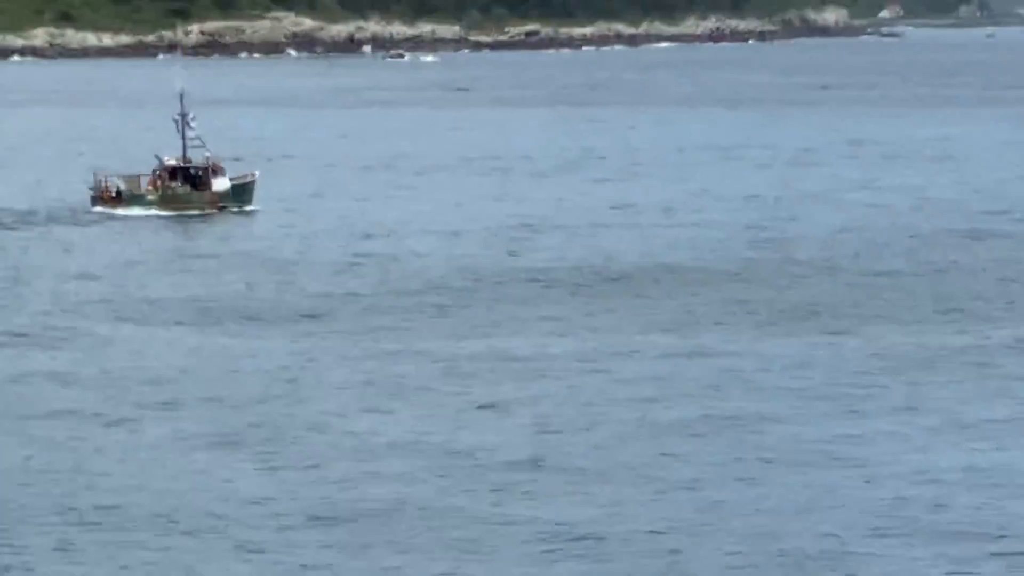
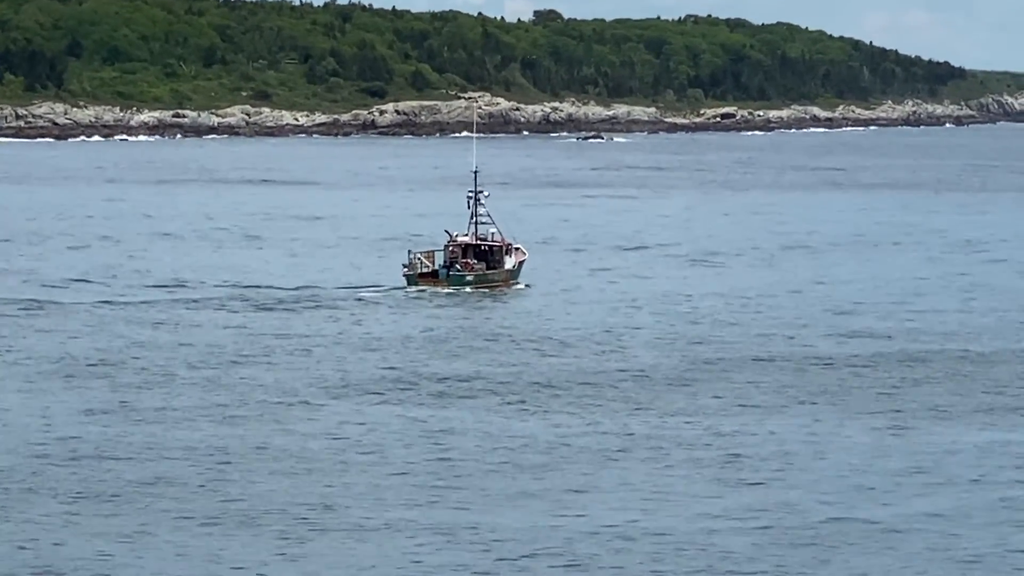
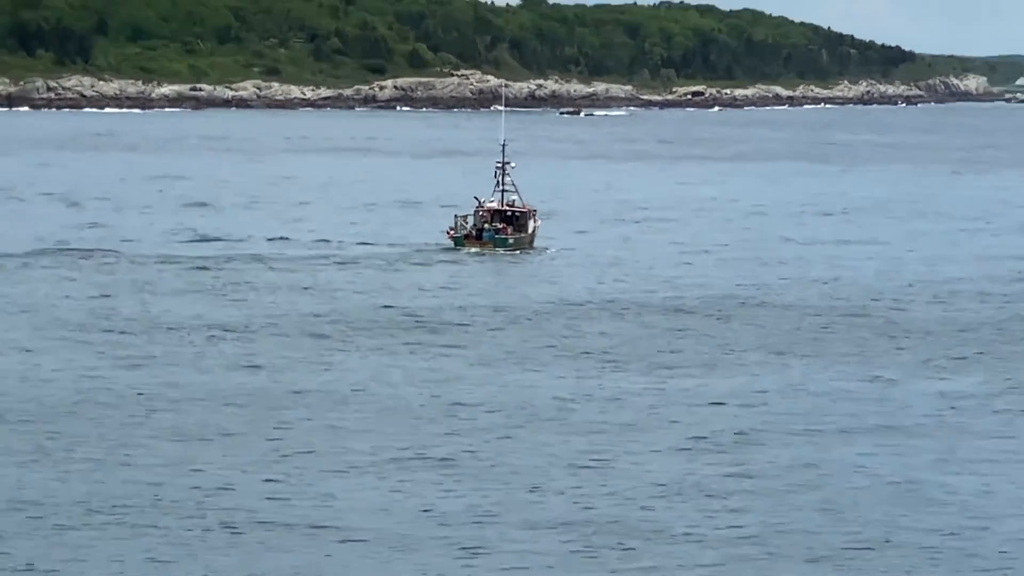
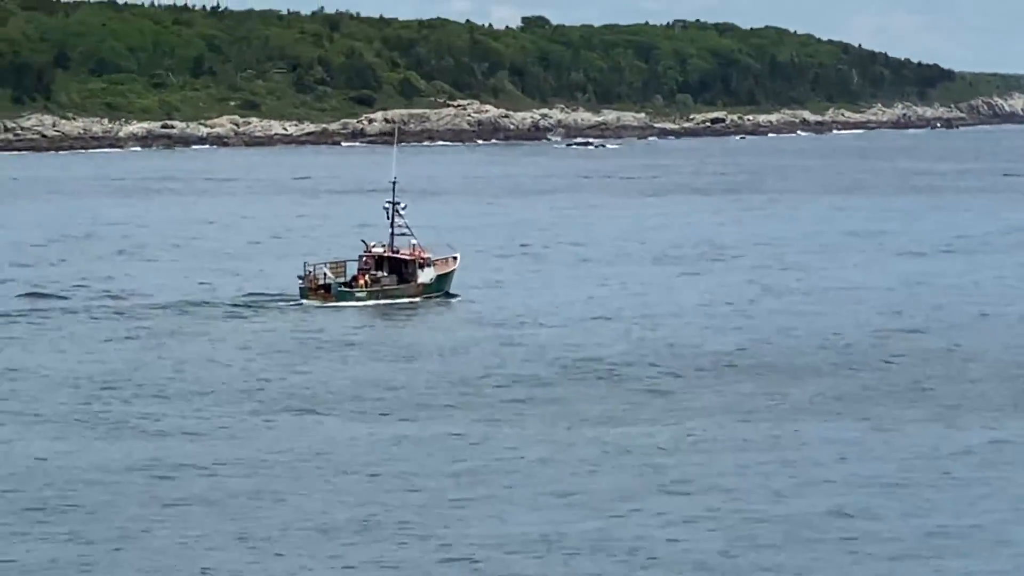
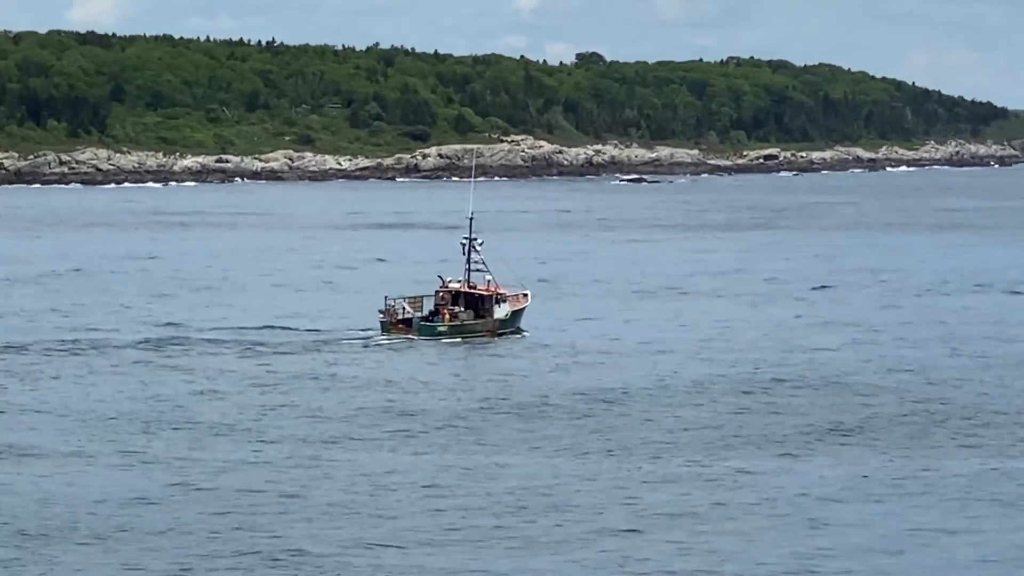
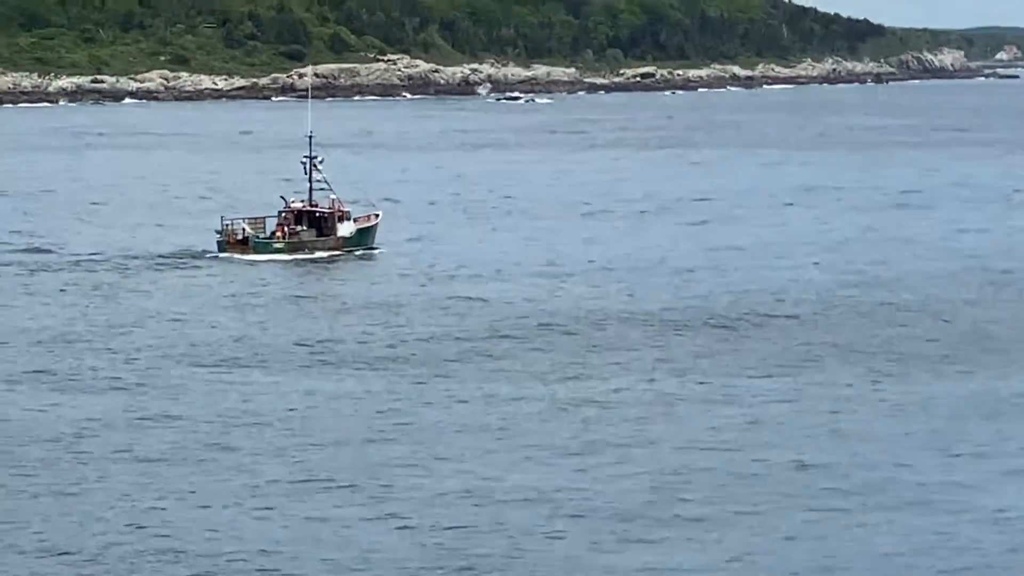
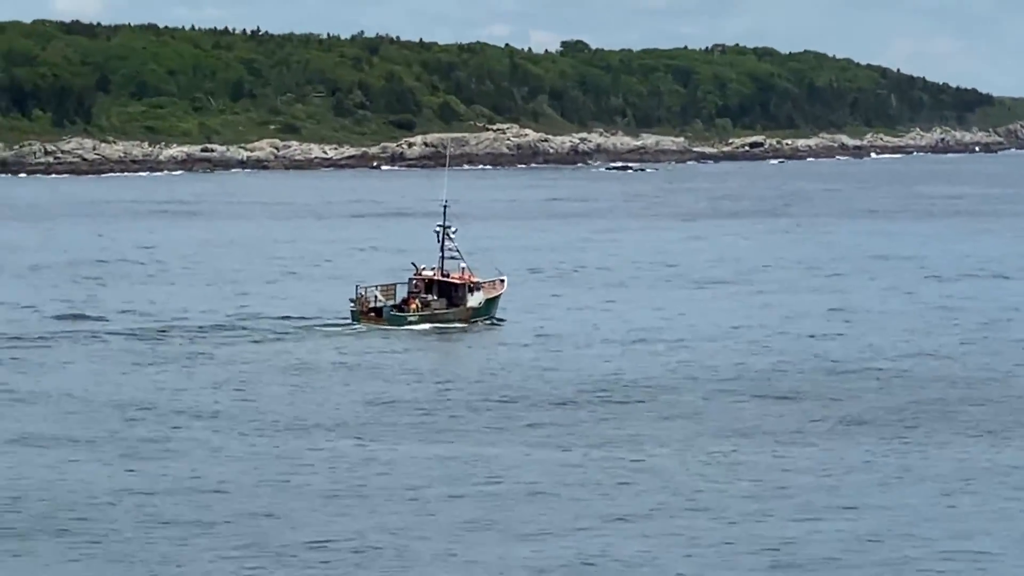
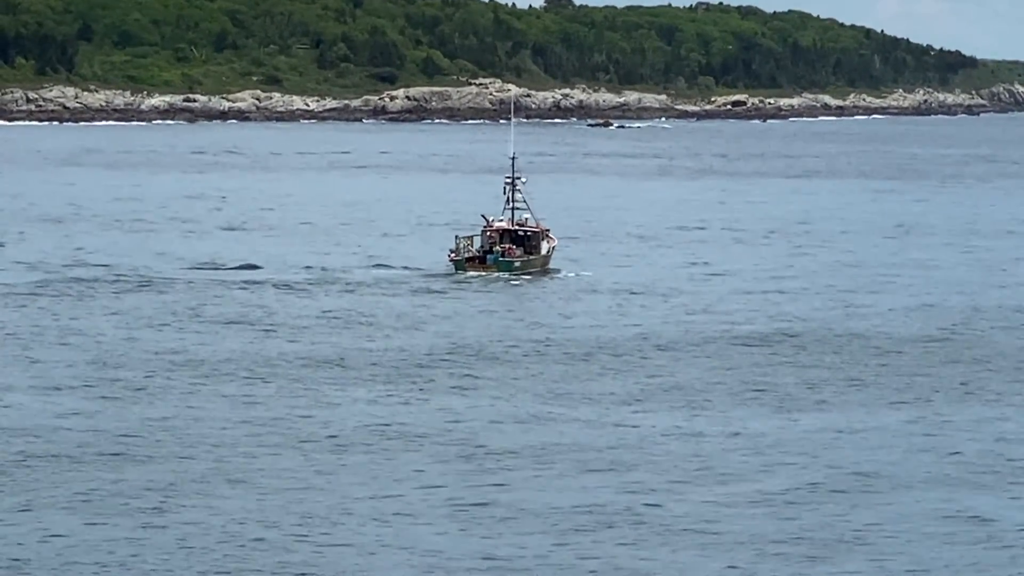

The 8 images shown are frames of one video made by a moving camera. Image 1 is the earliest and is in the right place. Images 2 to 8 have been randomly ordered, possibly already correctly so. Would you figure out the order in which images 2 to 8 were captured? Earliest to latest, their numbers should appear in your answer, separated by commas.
6, 4, 7, 5, 2, 8, 3
